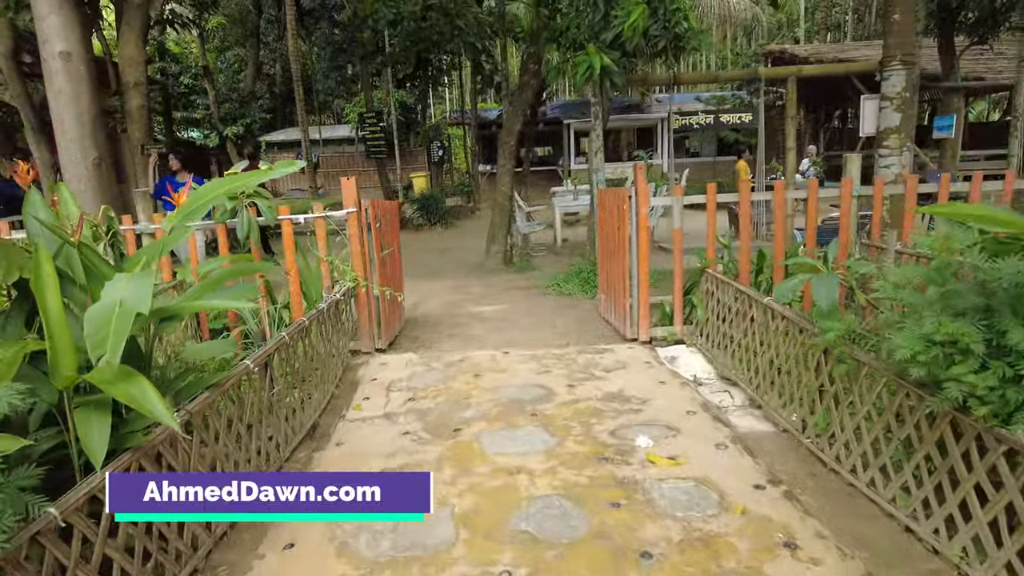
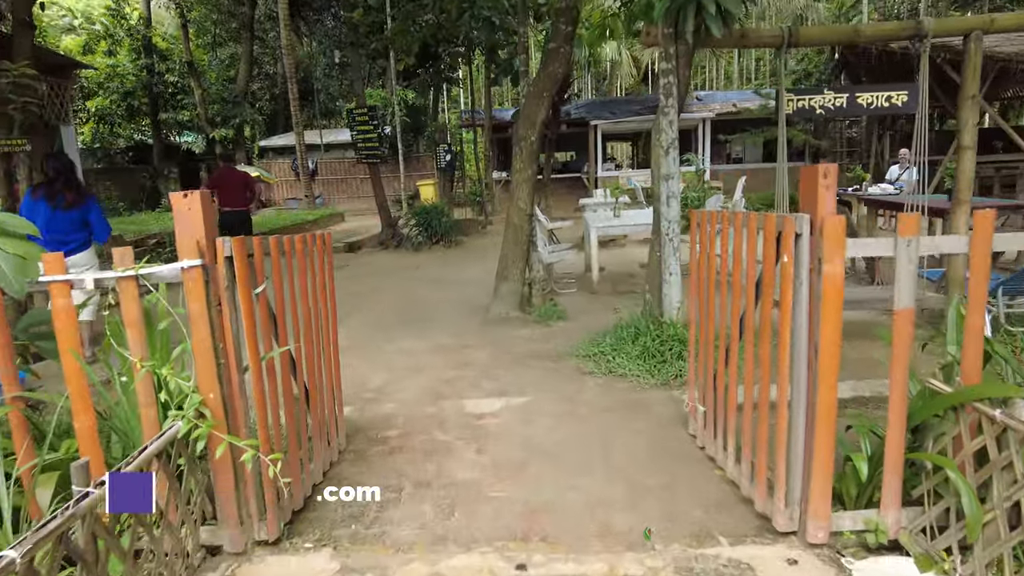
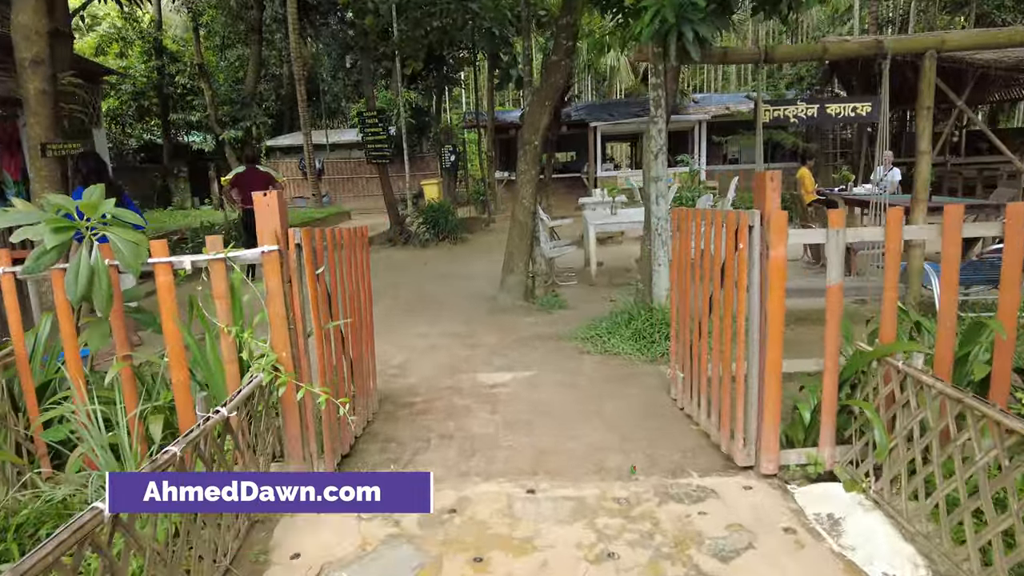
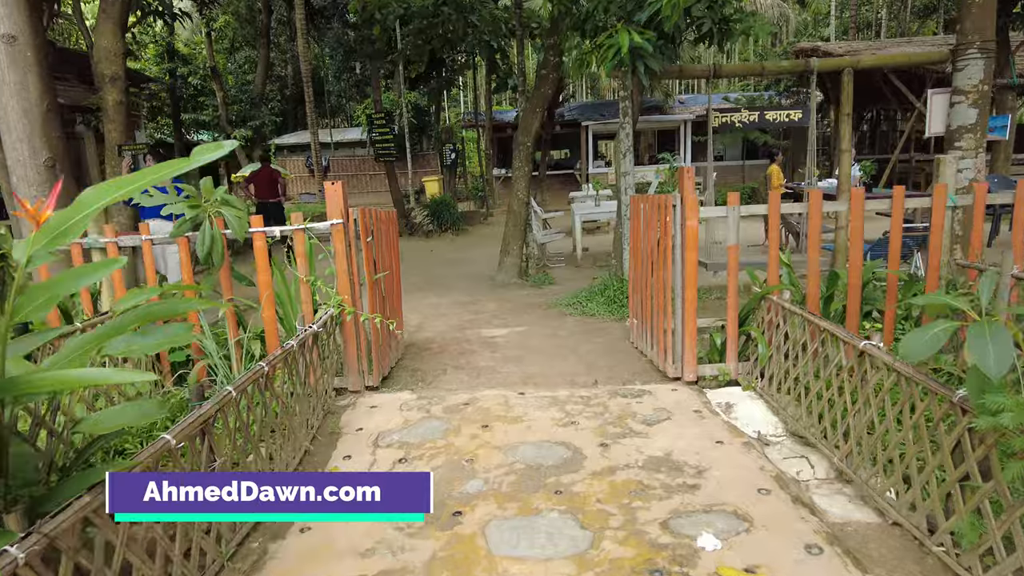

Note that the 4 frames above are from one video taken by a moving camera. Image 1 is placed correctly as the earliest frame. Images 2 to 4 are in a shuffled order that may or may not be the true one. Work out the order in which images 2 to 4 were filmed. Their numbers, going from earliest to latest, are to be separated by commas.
4, 3, 2
